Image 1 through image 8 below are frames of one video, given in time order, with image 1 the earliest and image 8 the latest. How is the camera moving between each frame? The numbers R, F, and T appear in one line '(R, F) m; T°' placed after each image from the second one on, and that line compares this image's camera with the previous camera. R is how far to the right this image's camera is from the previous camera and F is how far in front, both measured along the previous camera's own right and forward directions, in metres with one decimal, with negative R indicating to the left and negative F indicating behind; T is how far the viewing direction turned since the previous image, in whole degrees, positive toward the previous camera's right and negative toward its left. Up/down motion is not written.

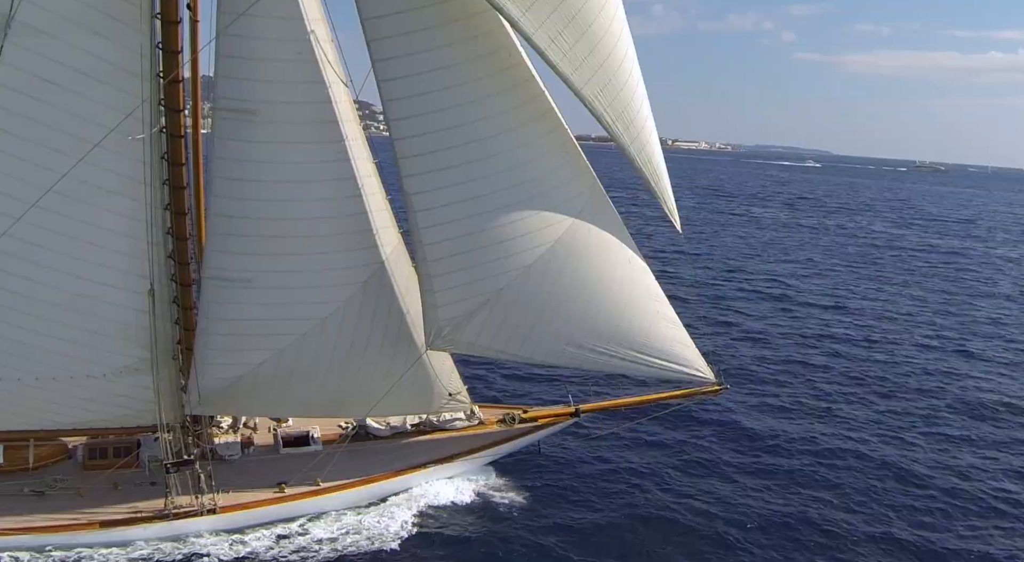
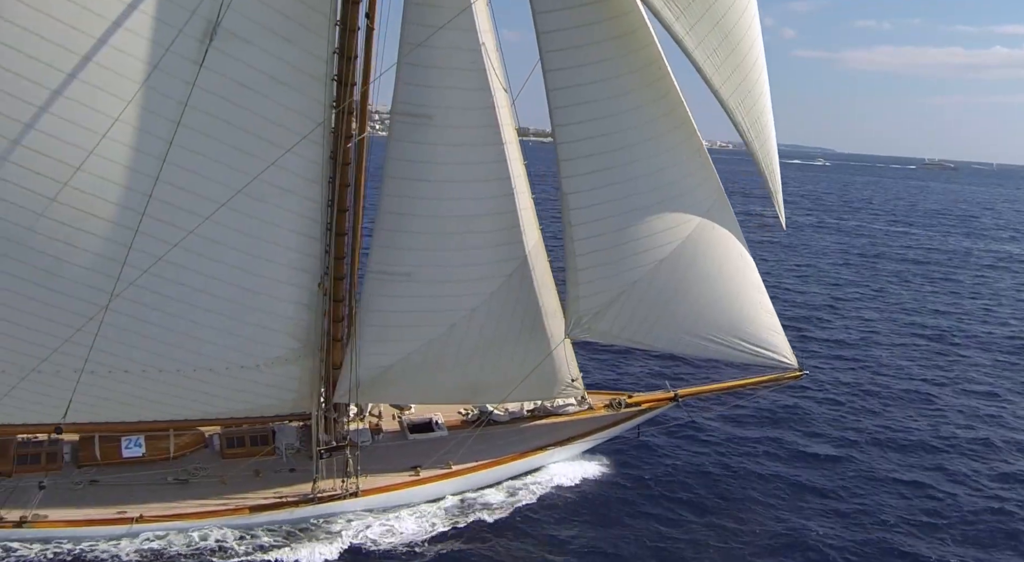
(-4.3, -1.1) m; +3°
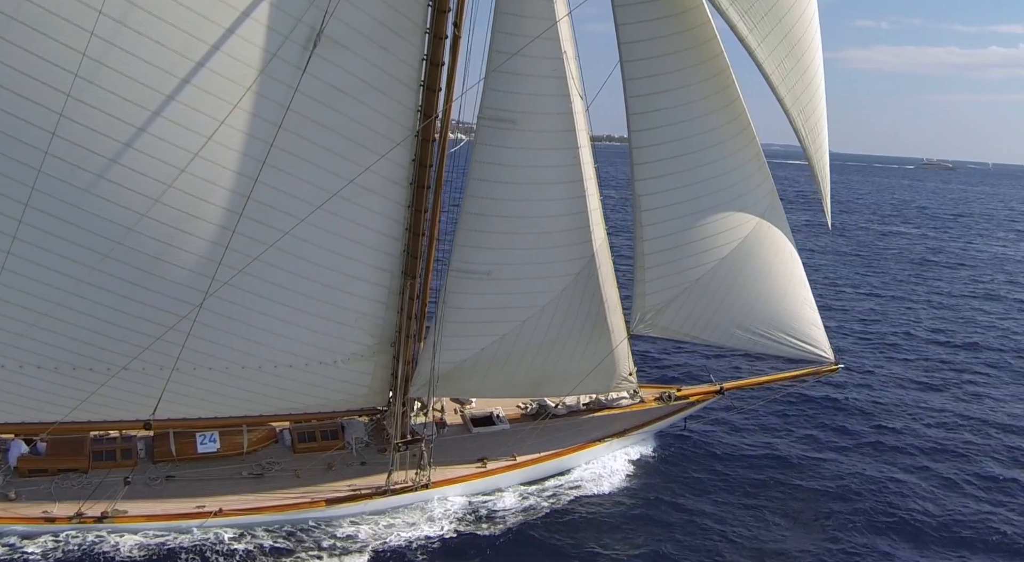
(-2.4, -0.8) m; +2°
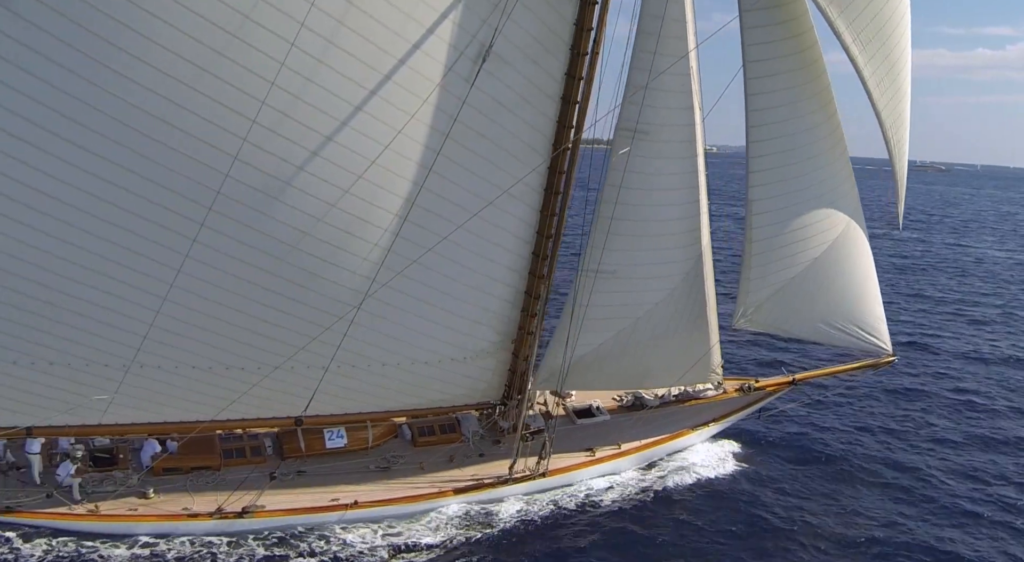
(-4.4, -1.2) m; +4°
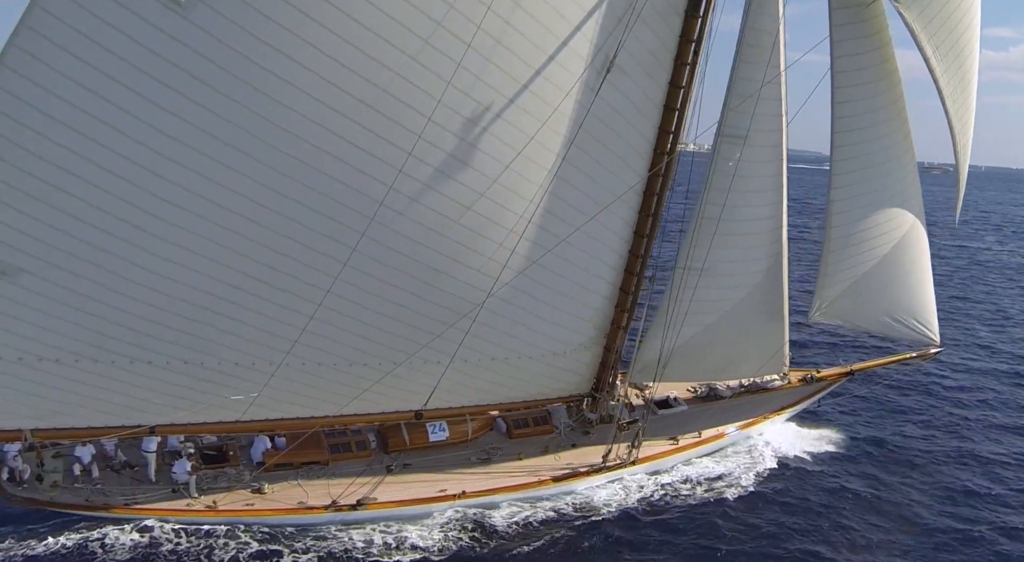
(-3.6, -1.0) m; +2°
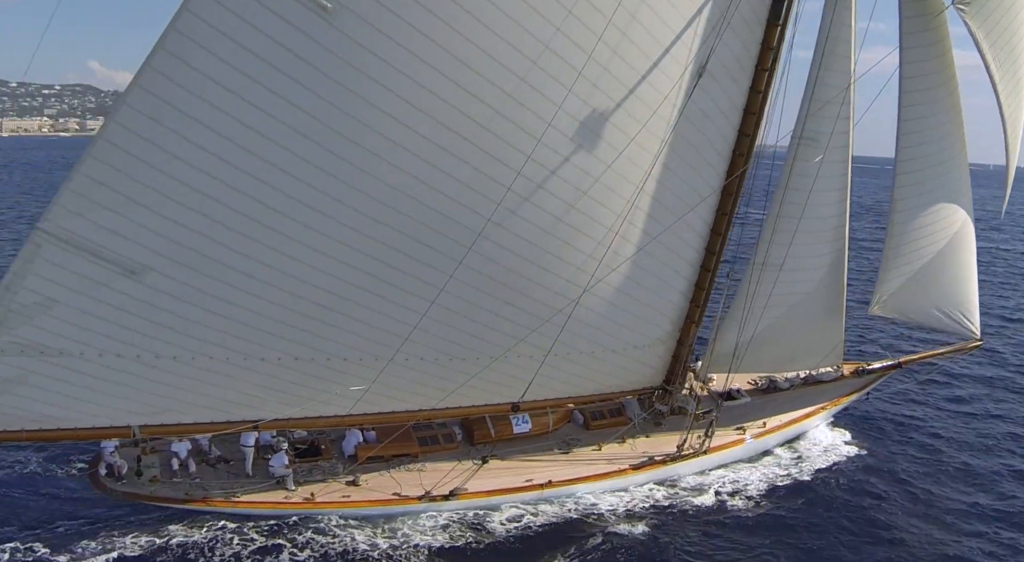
(-3.0, -0.9) m; +2°
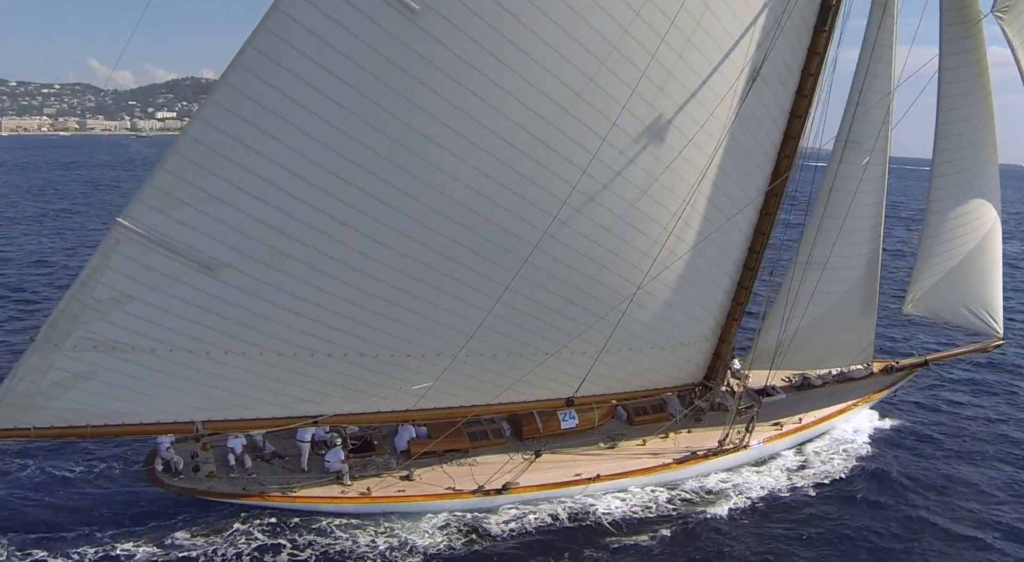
(-1.9, -0.5) m; +1°
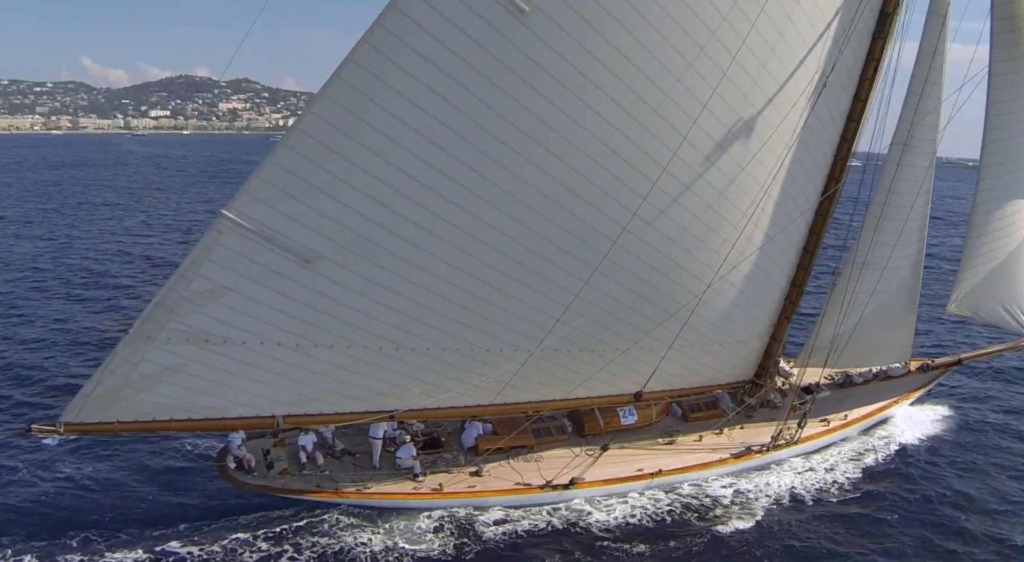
(-2.7, -0.5) m; +2°
